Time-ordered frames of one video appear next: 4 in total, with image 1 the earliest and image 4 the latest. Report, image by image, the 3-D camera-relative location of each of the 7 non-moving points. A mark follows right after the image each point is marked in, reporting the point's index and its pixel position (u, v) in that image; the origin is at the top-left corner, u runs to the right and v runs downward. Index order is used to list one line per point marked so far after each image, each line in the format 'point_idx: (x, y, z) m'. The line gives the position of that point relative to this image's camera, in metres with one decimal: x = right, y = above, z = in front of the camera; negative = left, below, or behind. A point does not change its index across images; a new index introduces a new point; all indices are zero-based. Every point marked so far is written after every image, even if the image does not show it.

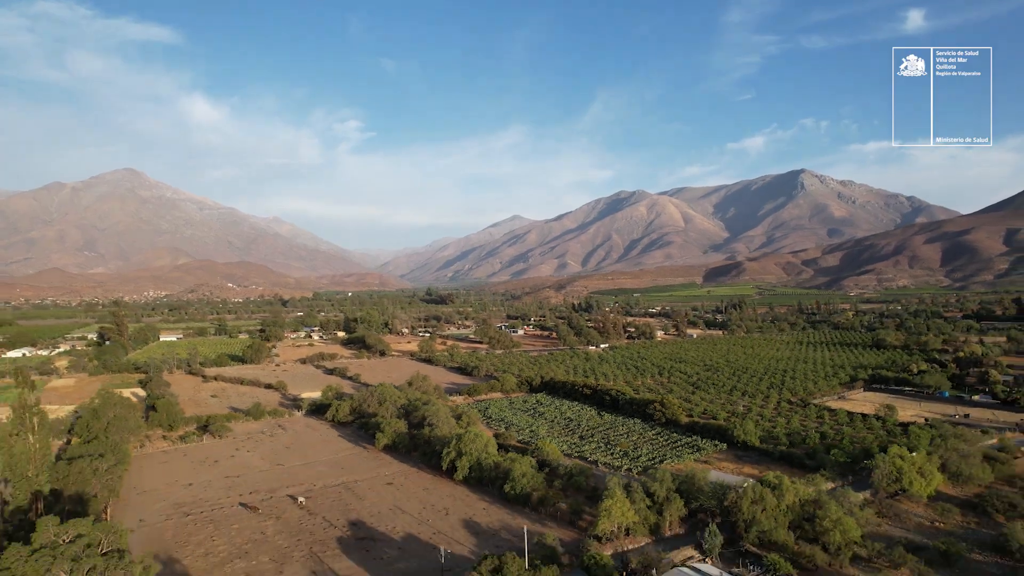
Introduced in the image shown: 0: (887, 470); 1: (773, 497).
0: (+10.3, -5.0, +17.9) m
1: (+6.0, -4.9, +15.0) m
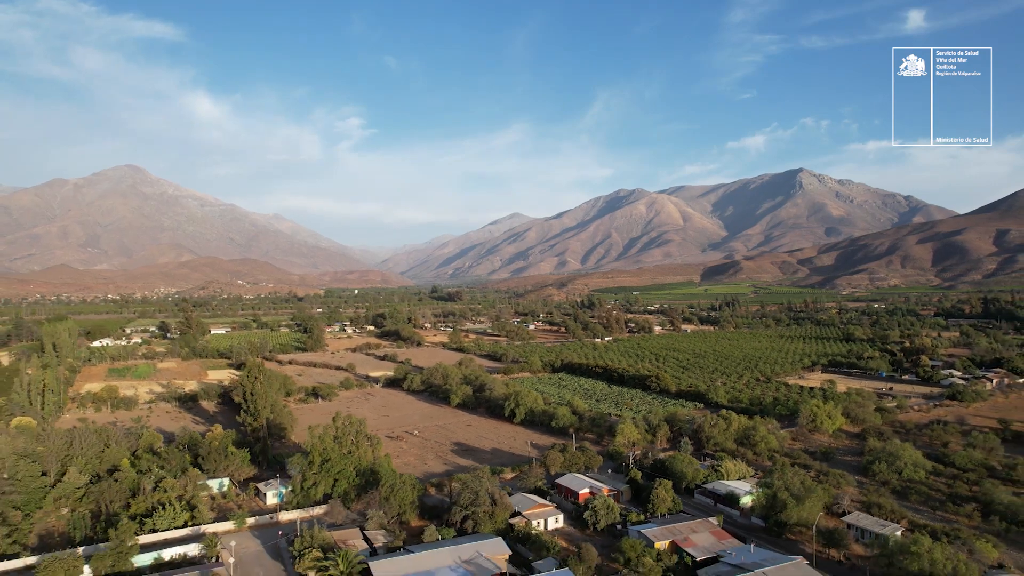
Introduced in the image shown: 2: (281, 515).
0: (+12.2, -5.2, +27.1) m
1: (+7.8, -5.1, +24.2) m
2: (-6.1, -6.0, +17.6) m
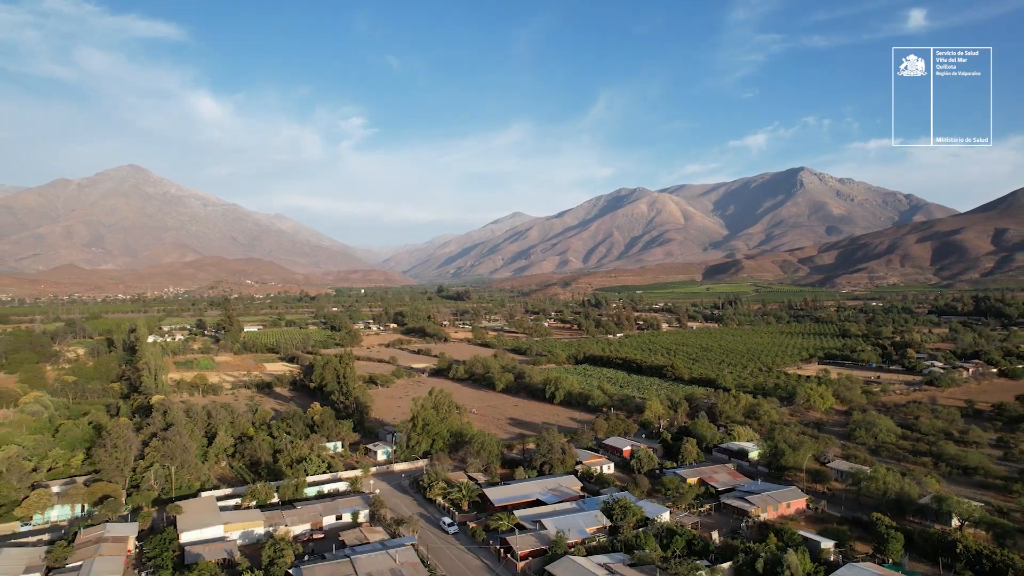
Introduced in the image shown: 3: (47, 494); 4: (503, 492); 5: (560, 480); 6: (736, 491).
0: (+14.3, -5.2, +32.3) m
1: (+9.9, -5.1, +29.4) m
2: (-4.0, -6.1, +22.8) m
3: (-12.3, -5.5, +17.5) m
4: (-0.2, -5.8, +18.7) m
5: (+1.4, -5.7, +19.7) m
6: (+6.5, -5.9, +19.2) m
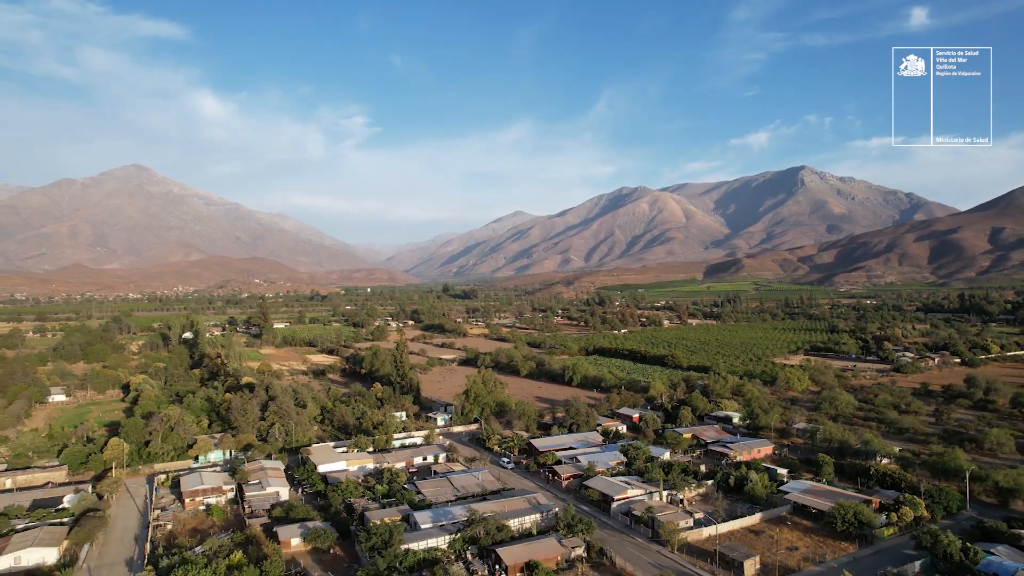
0: (+15.8, -5.2, +38.4) m
1: (+11.4, -5.1, +35.5) m
2: (-2.5, -6.1, +28.9) m
3: (-10.9, -5.5, +23.7) m
4: (+1.3, -5.8, +24.8) m
5: (+2.9, -5.8, +25.8) m
6: (+8.0, -5.9, +25.3) m
